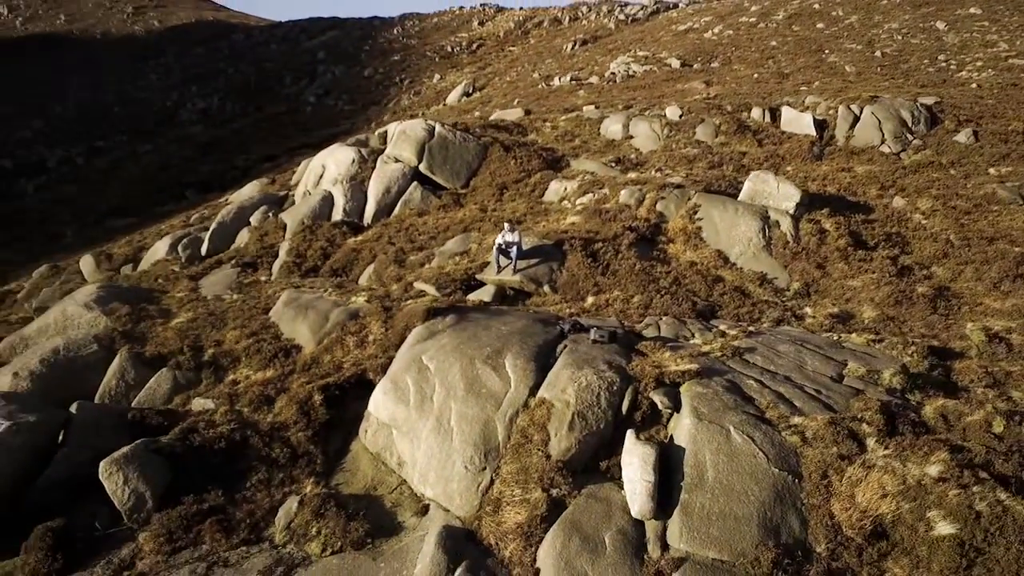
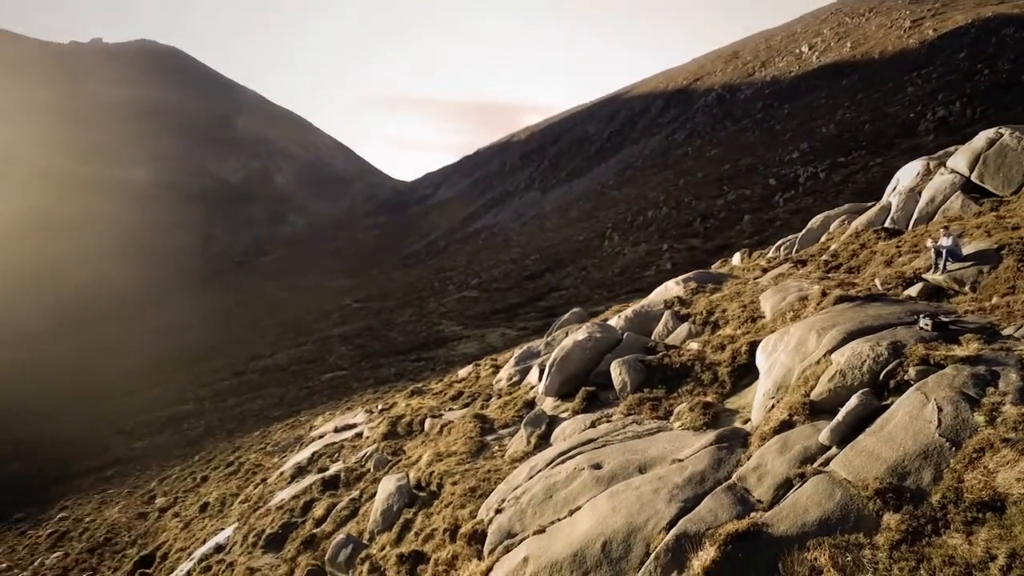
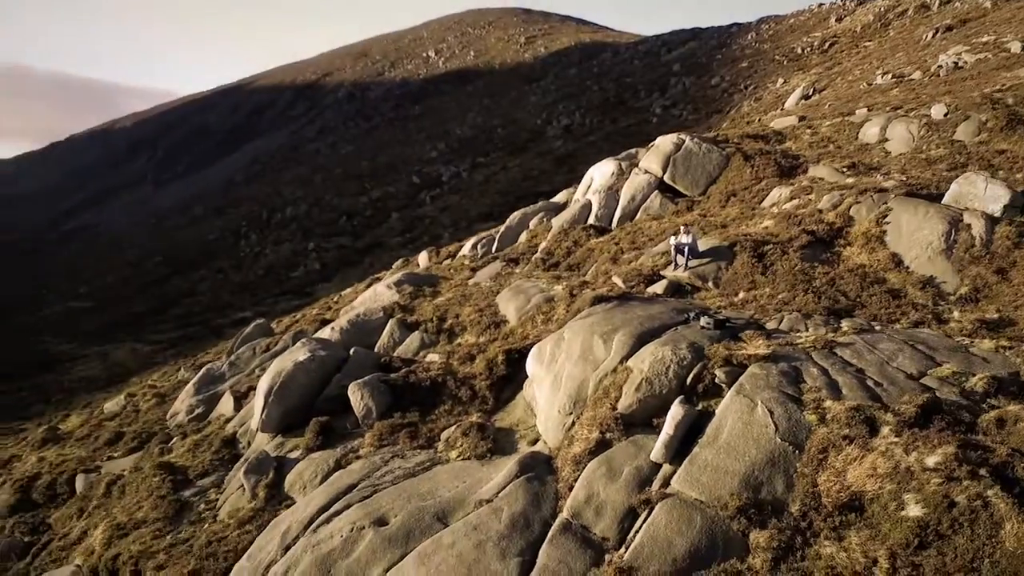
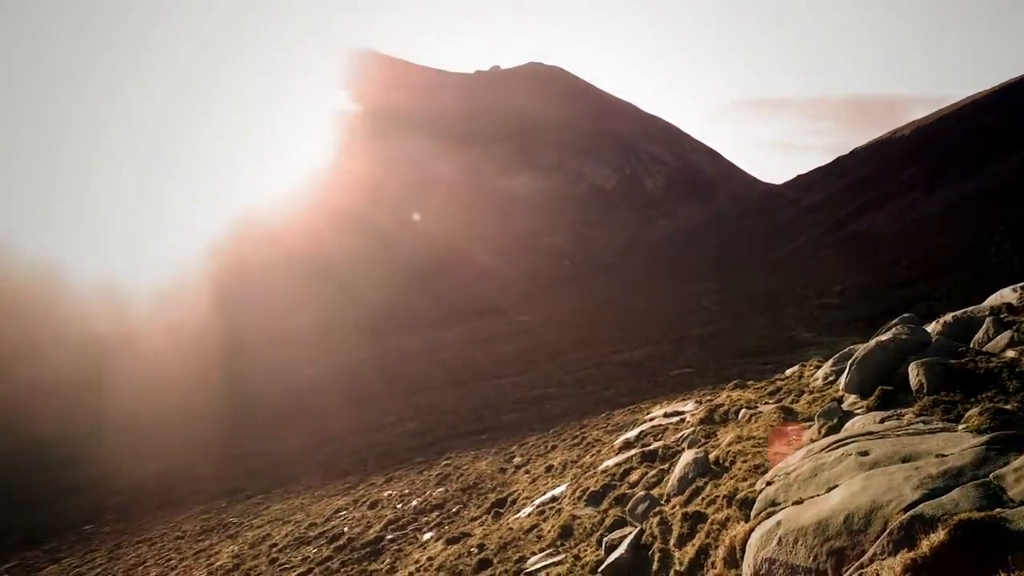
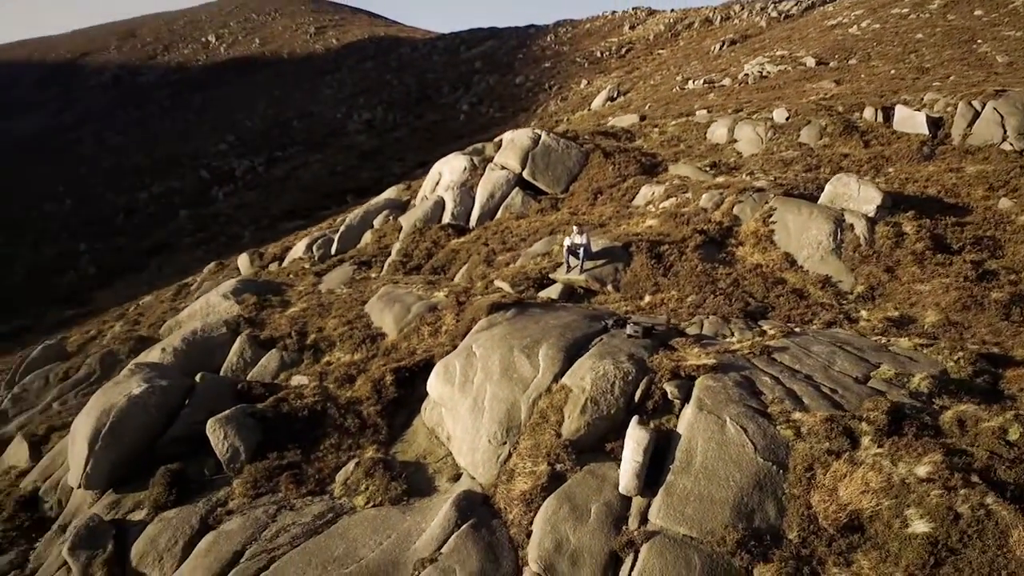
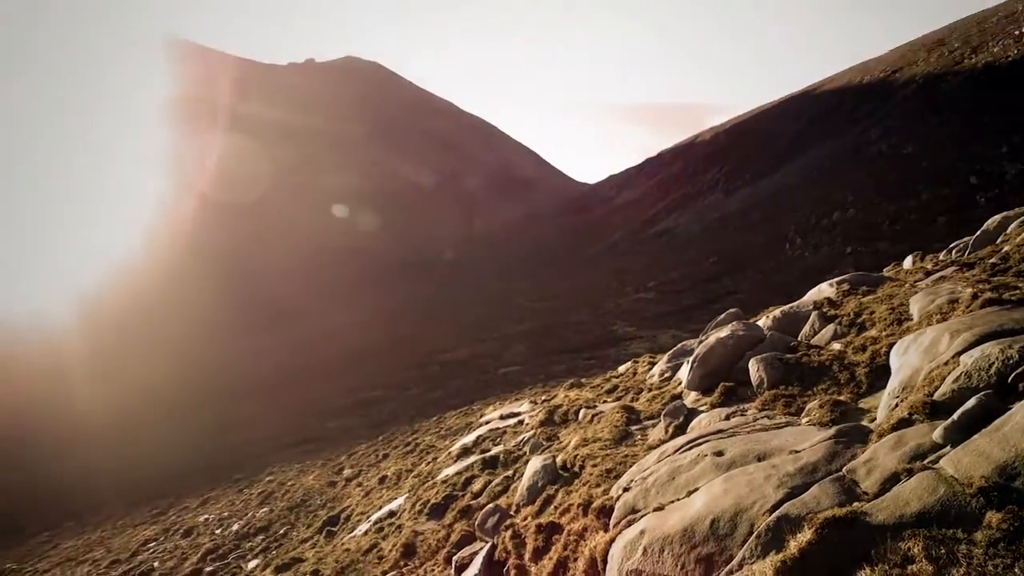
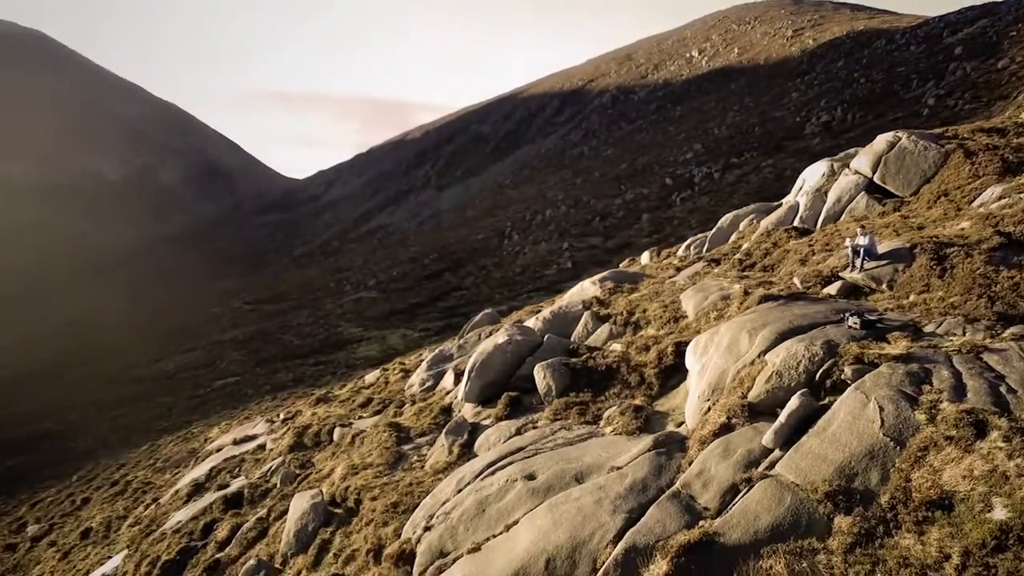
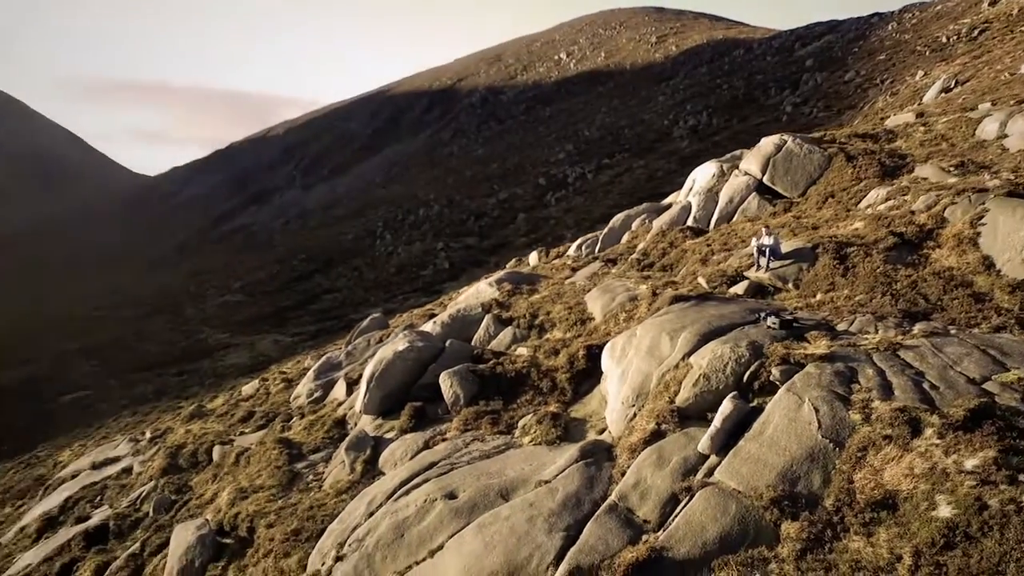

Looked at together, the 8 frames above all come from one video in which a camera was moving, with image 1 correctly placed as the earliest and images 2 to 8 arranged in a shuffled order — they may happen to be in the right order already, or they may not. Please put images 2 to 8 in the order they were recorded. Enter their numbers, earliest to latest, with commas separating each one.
5, 3, 8, 7, 2, 6, 4
